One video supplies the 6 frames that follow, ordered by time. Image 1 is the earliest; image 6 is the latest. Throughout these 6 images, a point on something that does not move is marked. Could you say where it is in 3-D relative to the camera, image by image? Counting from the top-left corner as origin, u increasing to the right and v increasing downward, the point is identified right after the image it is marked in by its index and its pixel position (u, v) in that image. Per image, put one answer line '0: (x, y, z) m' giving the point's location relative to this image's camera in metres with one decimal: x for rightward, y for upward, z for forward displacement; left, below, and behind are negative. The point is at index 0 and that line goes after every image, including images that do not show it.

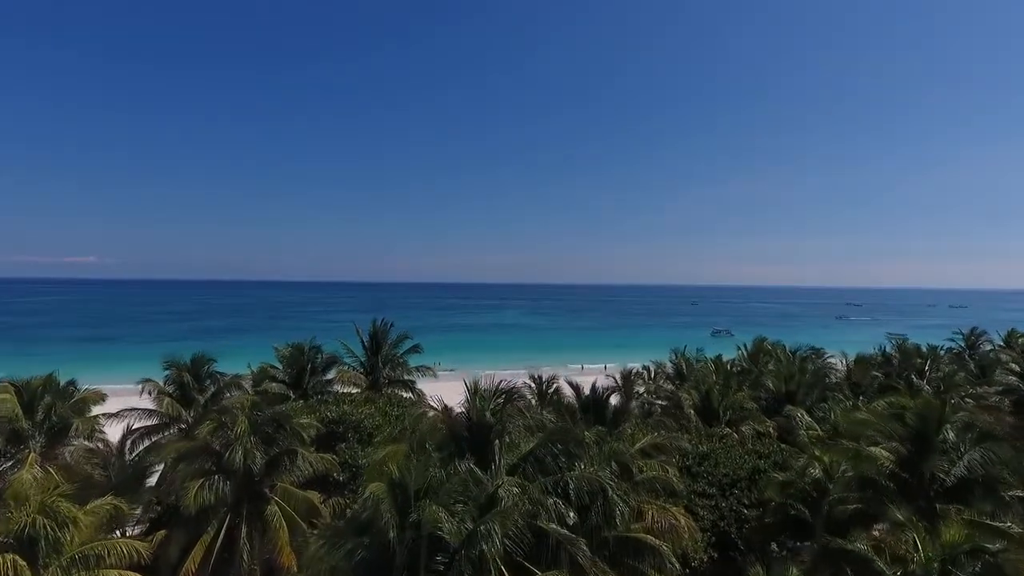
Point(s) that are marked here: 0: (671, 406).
0: (+3.1, -2.3, +18.7) m
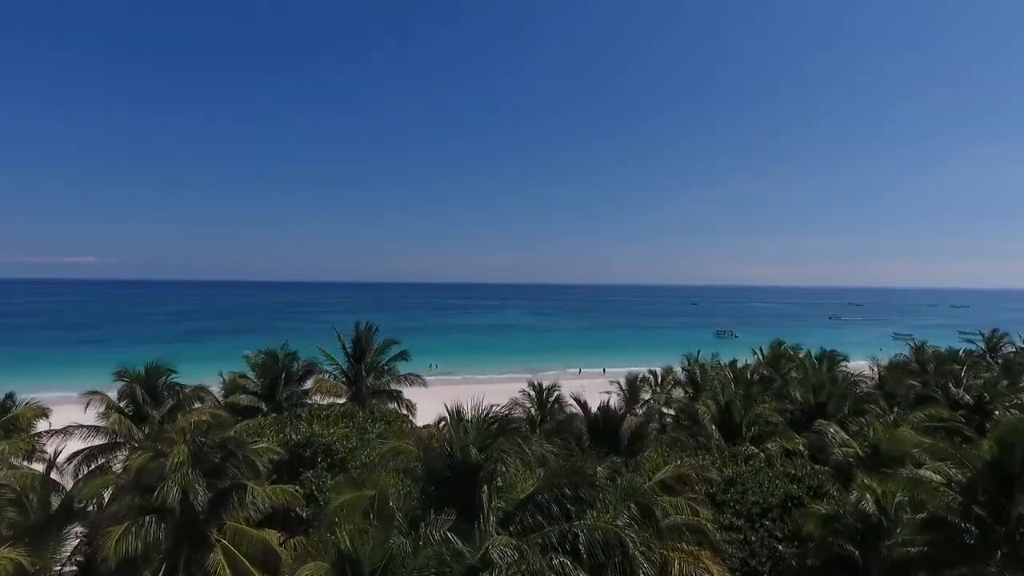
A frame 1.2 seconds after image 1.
0: (+3.1, -2.3, +16.9) m
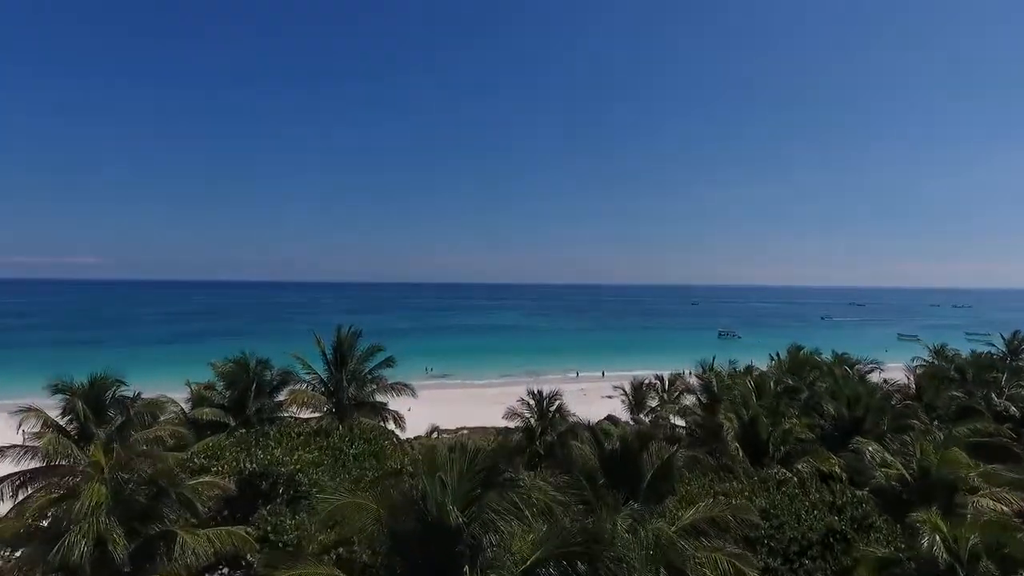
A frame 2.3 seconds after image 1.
0: (+3.0, -2.3, +15.2) m
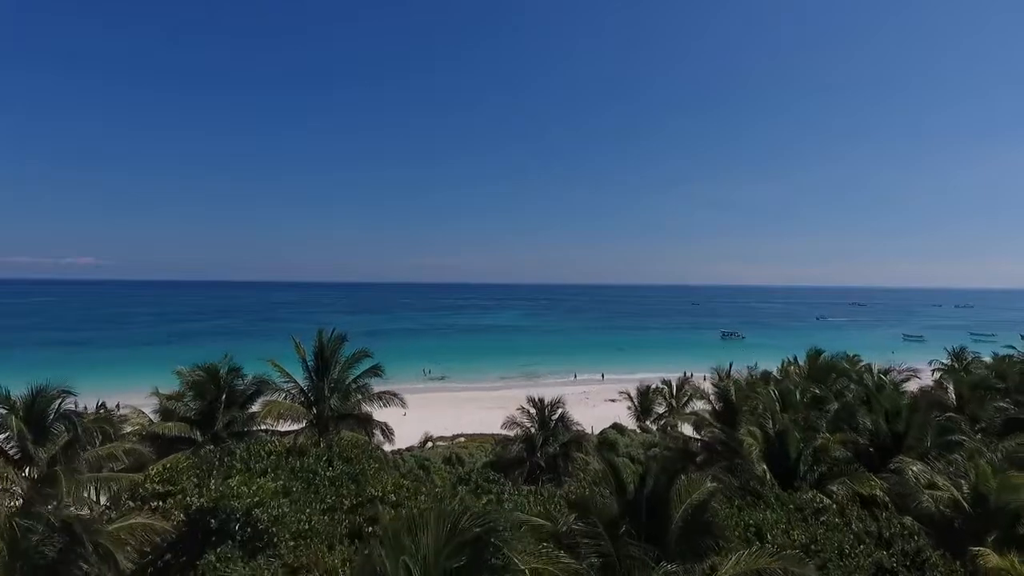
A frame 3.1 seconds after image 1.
0: (+3.0, -2.3, +13.7) m
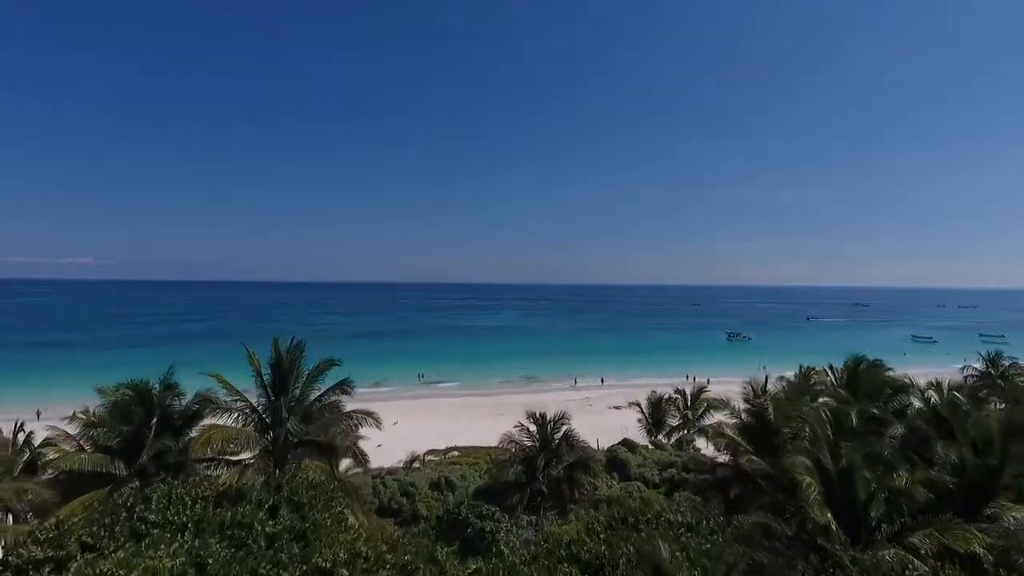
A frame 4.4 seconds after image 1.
0: (+3.0, -2.3, +11.2) m
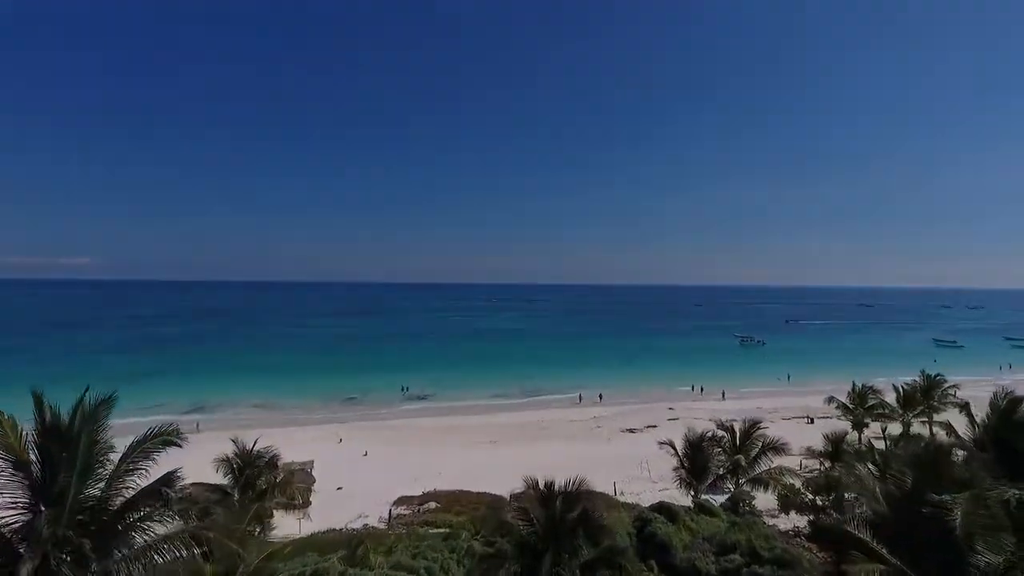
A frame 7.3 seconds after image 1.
0: (+2.9, -2.4, +5.4) m
